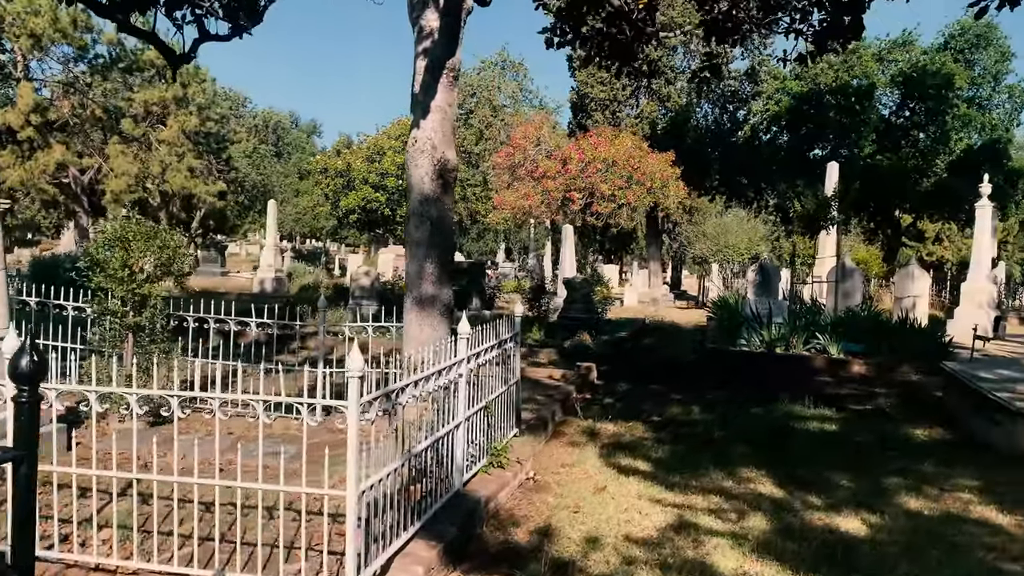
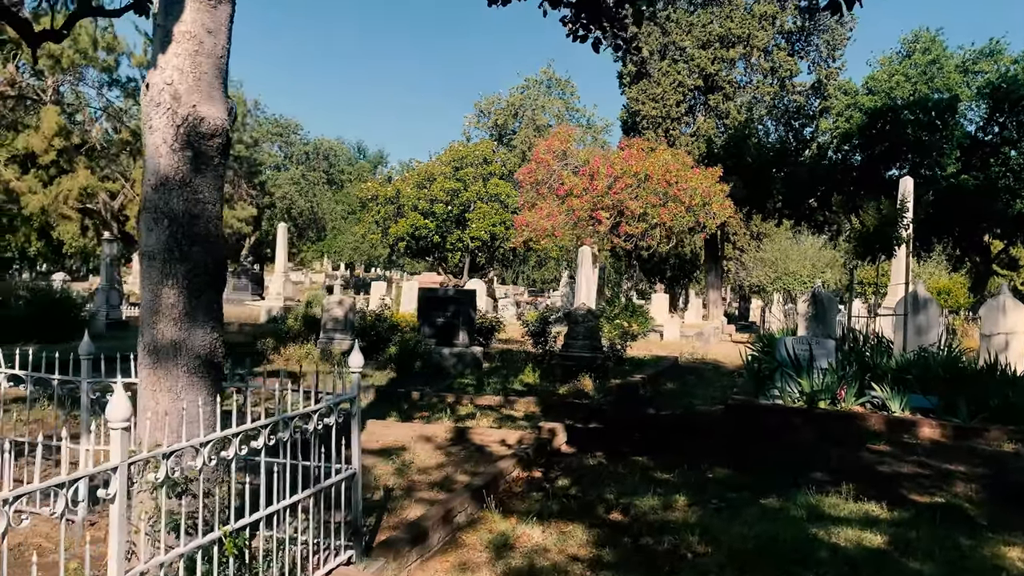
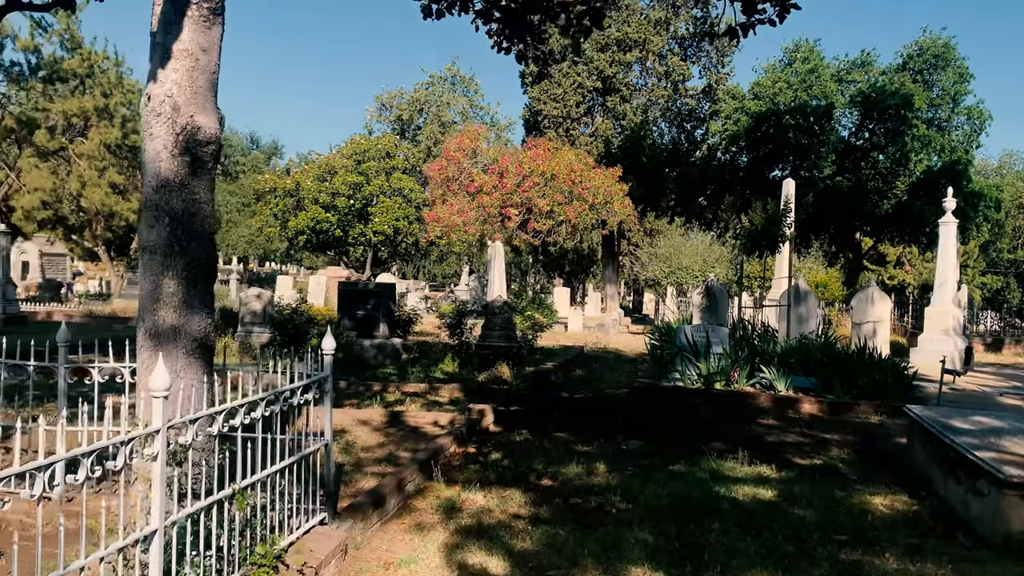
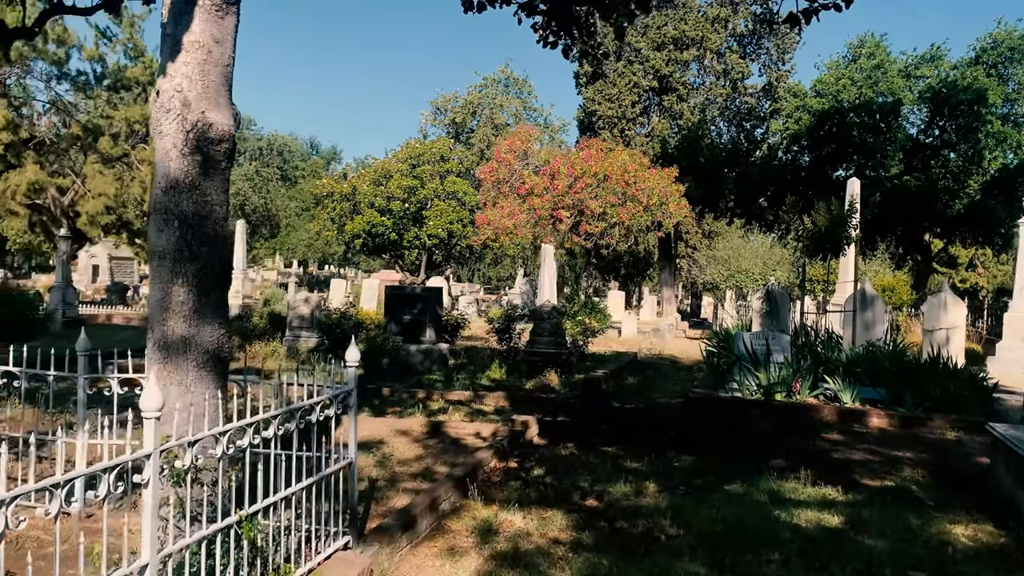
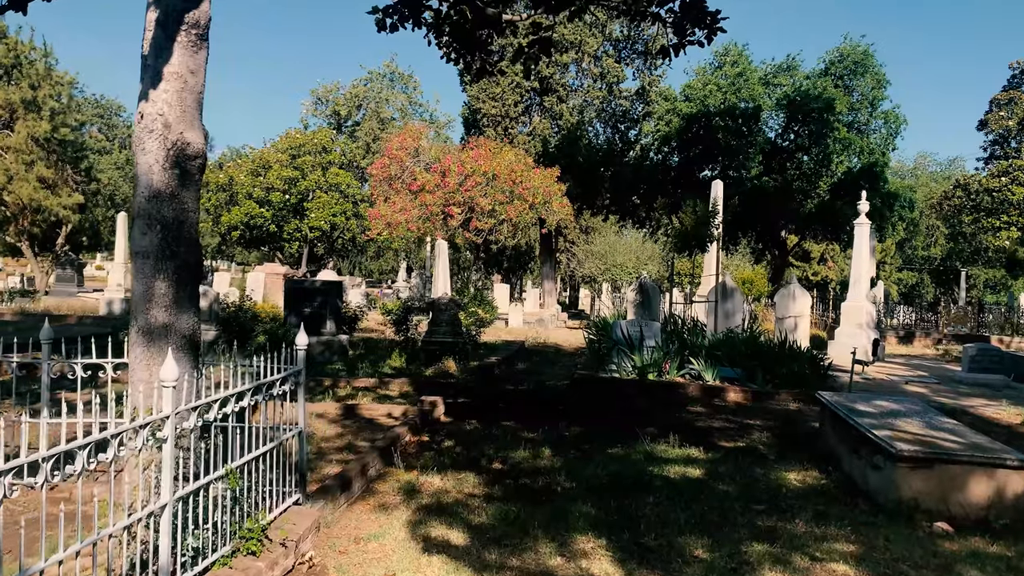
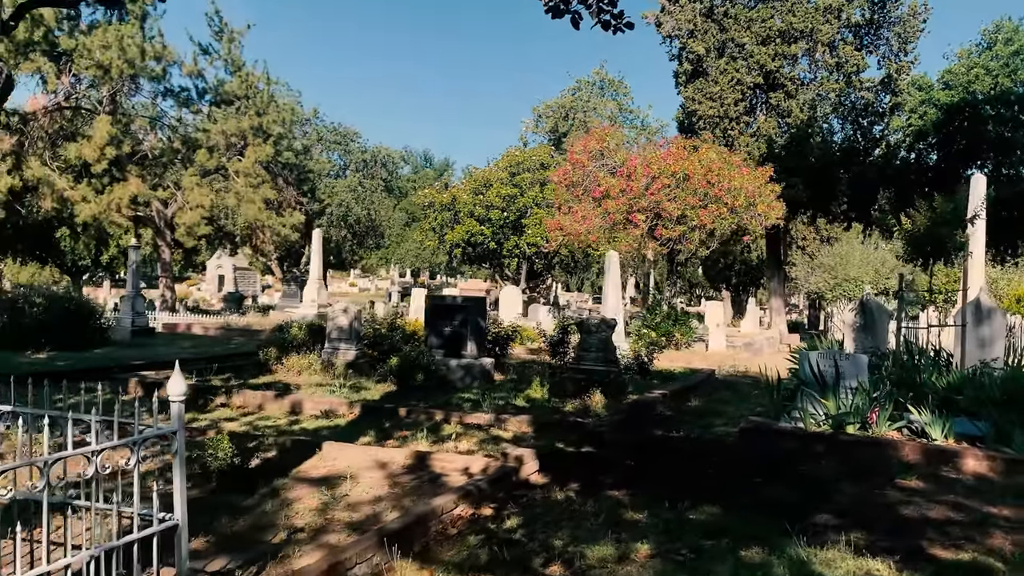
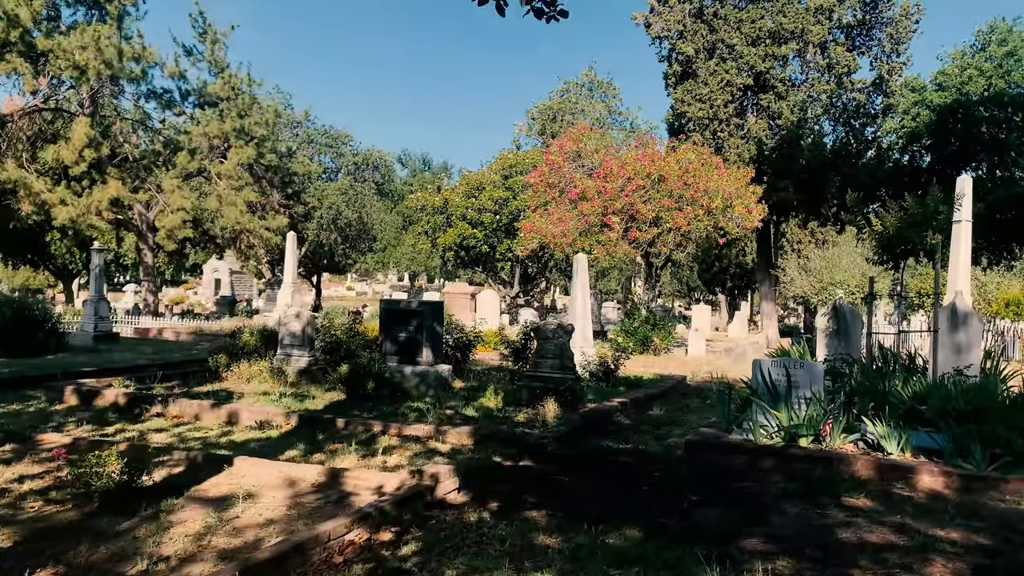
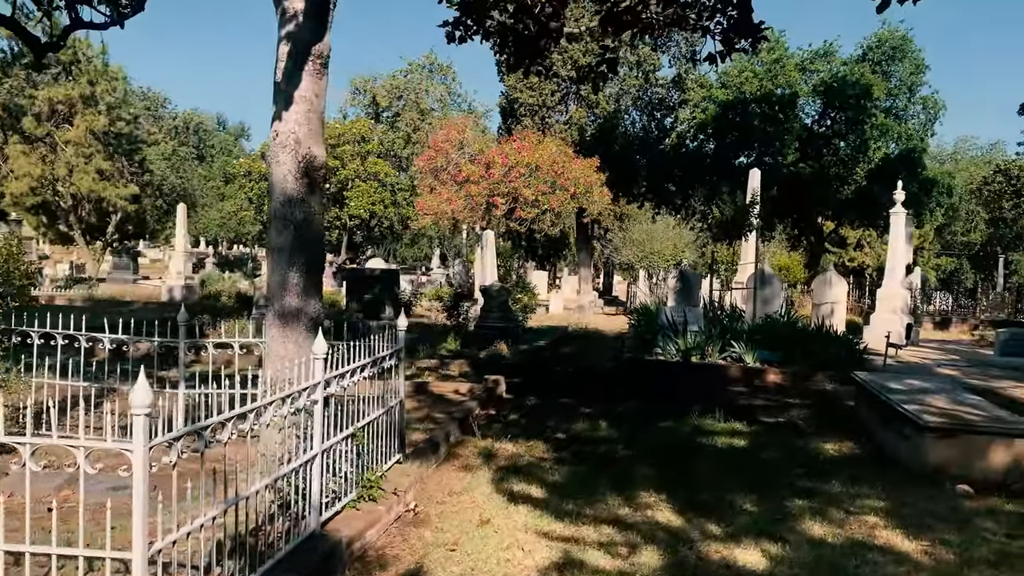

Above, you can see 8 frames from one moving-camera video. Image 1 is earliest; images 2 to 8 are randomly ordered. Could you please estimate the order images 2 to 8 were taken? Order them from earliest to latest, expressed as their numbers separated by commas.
8, 5, 3, 4, 2, 6, 7
